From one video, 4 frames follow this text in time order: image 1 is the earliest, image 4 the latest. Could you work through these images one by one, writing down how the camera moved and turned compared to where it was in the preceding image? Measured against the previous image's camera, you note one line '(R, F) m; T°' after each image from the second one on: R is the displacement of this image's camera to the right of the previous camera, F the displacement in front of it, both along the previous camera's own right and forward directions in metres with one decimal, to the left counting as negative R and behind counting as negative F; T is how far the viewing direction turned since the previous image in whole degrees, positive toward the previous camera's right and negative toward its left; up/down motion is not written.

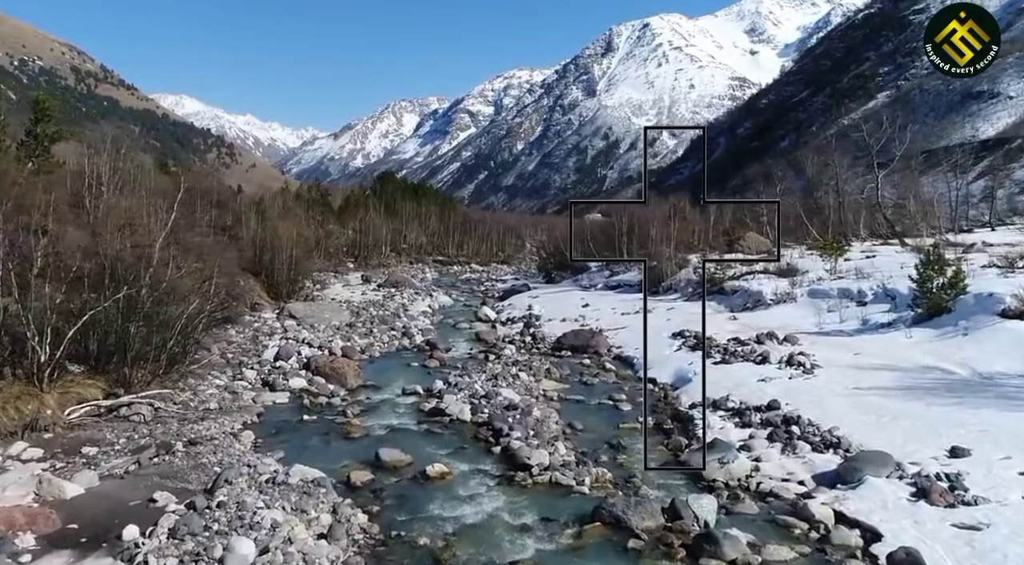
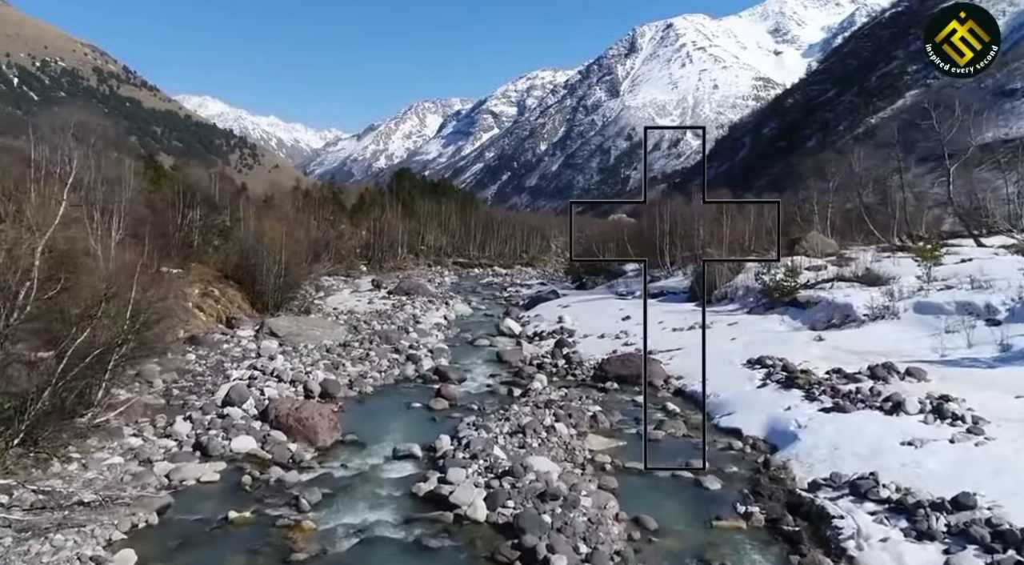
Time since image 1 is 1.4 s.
(-0.1, +4.1) m; -2°
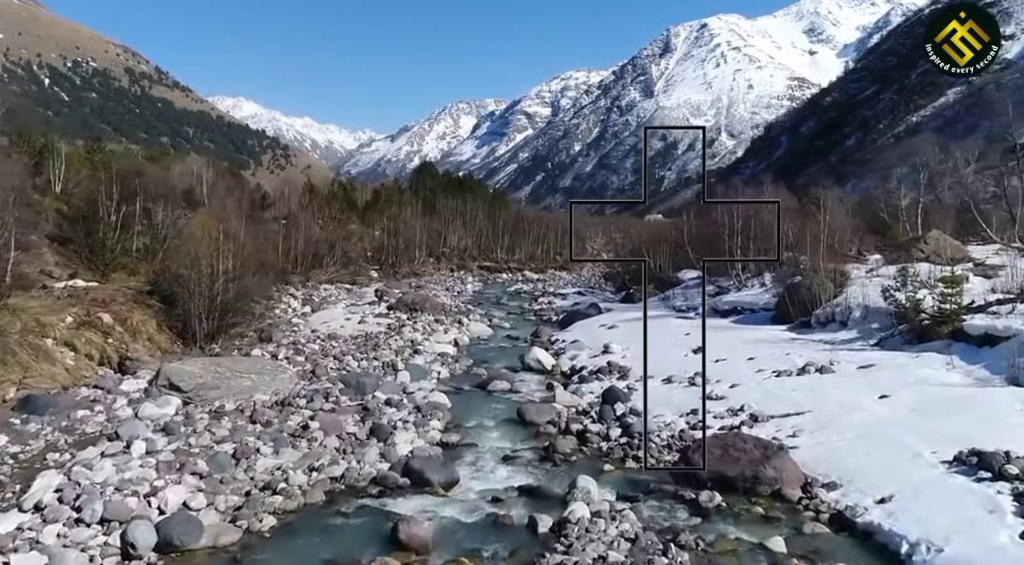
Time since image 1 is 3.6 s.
(+0.1, +6.4) m; -2°
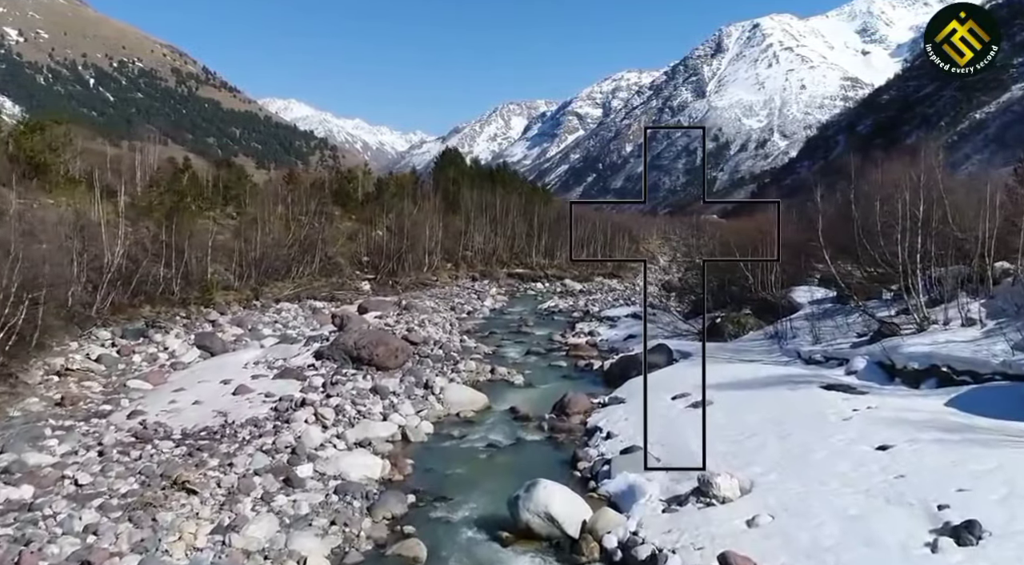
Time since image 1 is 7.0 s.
(+0.7, +10.7) m; -3°
